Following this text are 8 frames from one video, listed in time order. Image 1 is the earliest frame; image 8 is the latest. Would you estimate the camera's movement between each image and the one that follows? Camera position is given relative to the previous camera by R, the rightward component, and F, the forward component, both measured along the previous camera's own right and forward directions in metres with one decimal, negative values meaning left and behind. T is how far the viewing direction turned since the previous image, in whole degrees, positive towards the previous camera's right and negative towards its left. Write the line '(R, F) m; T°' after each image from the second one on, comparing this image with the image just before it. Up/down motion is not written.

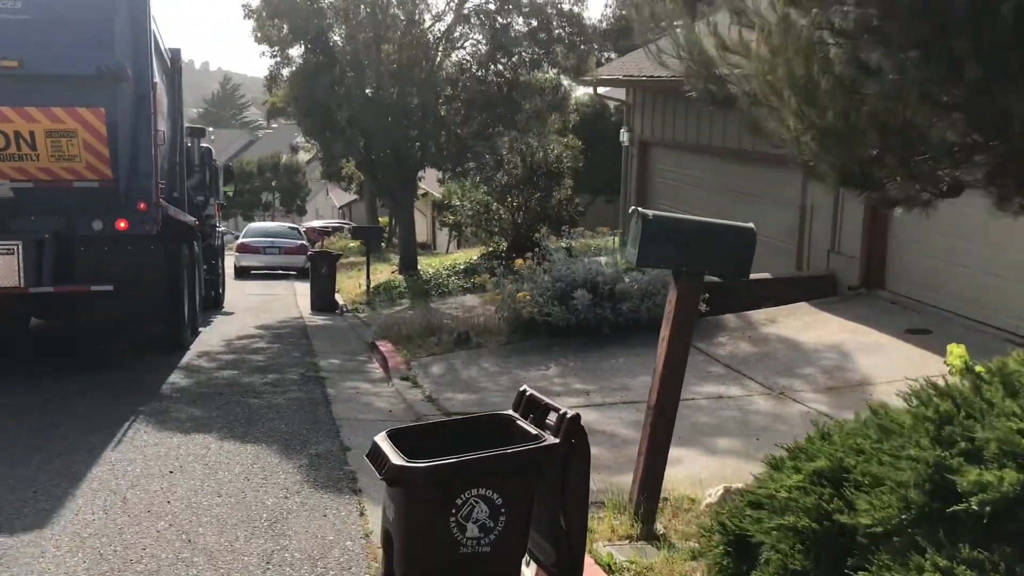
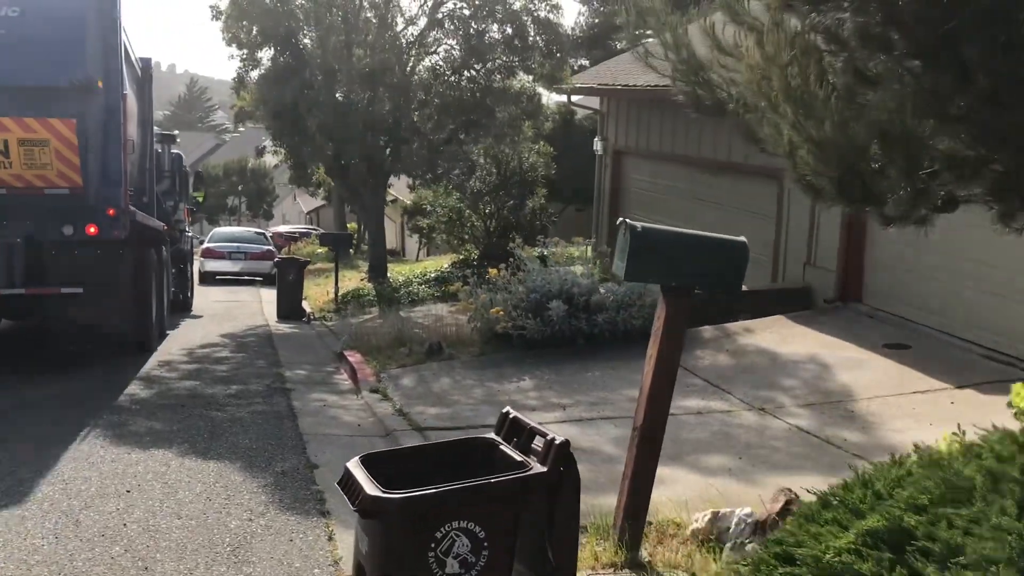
(-0.1, +0.2) m; +2°
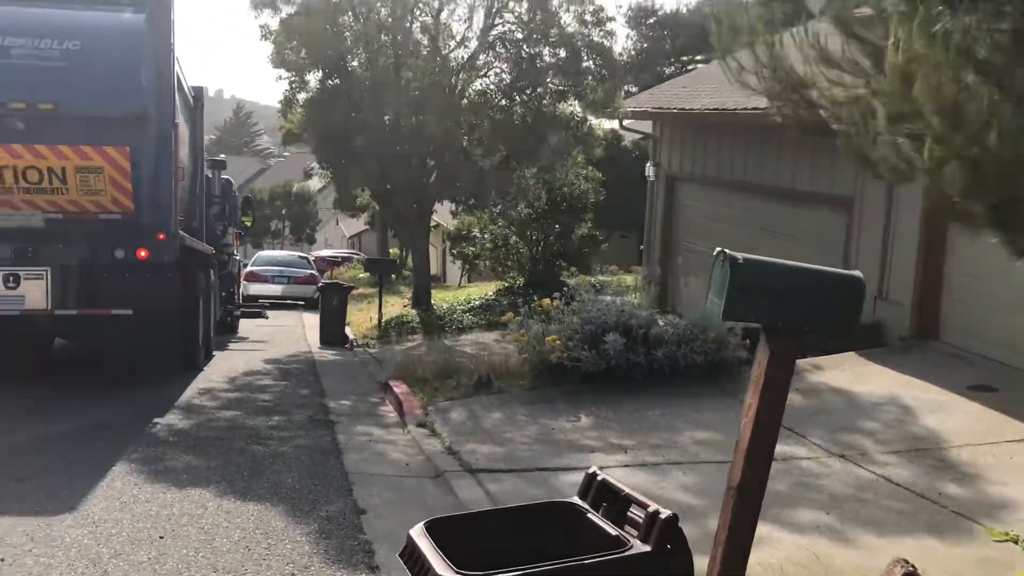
(-0.2, +0.5) m; -2°
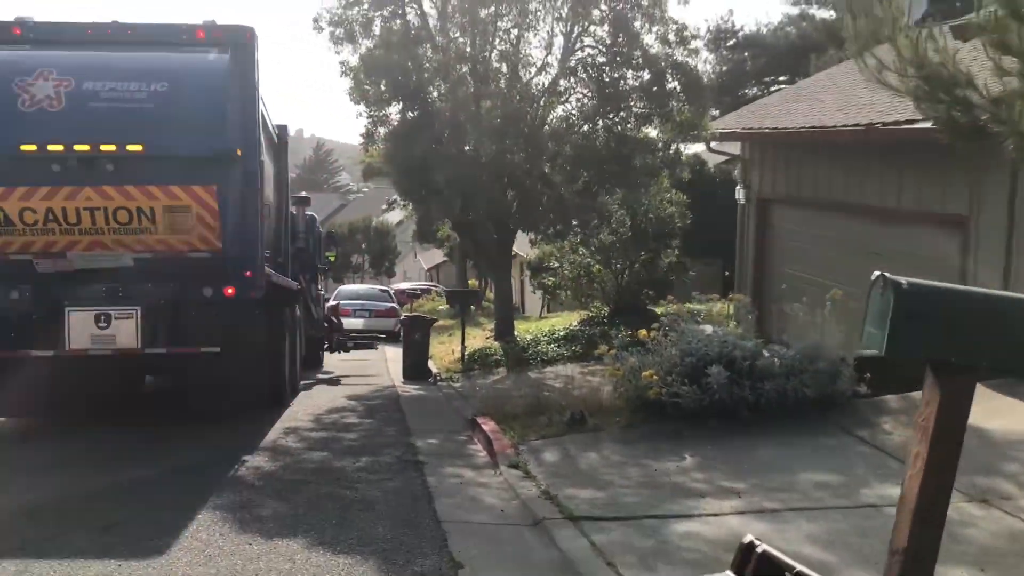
(-0.2, +0.4) m; -5°
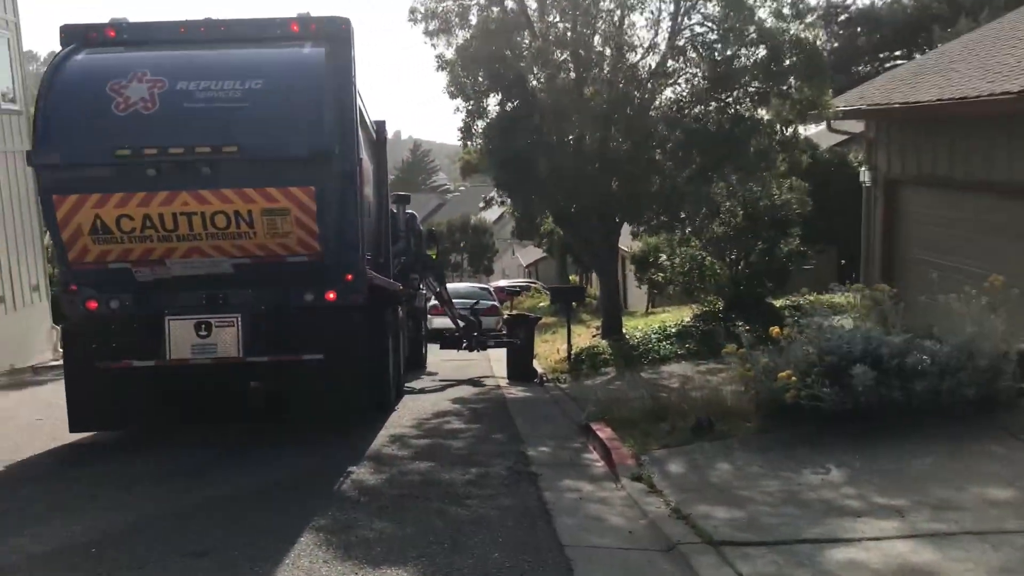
(-0.2, +0.6) m; -6°
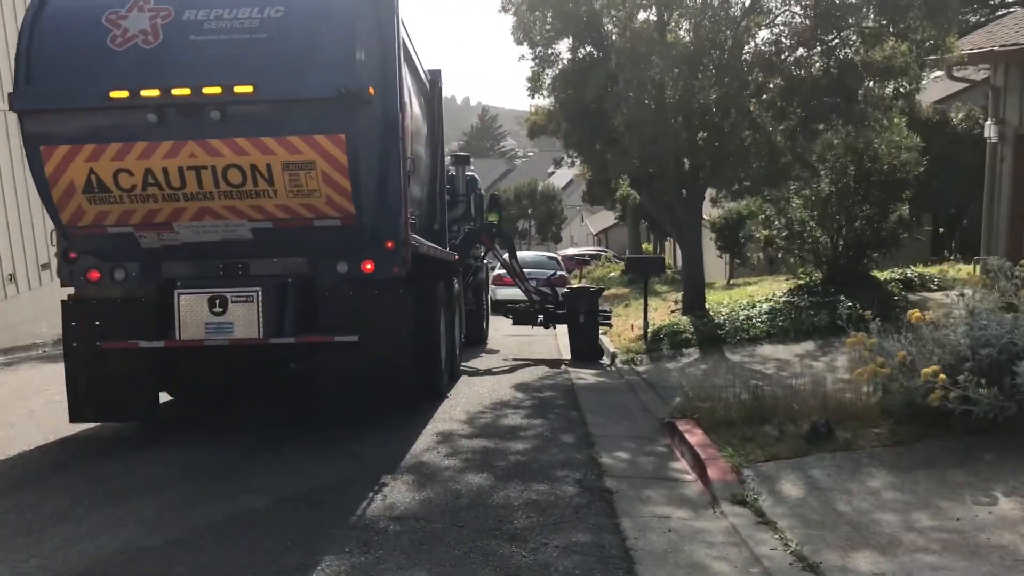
(0.0, +1.5) m; -4°
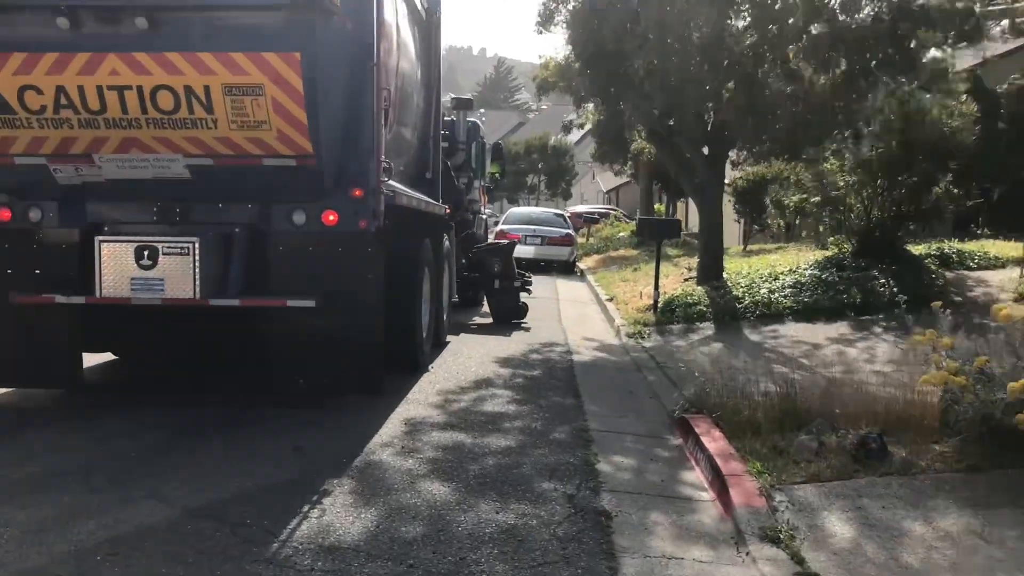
(+0.1, +1.3) m; 0°
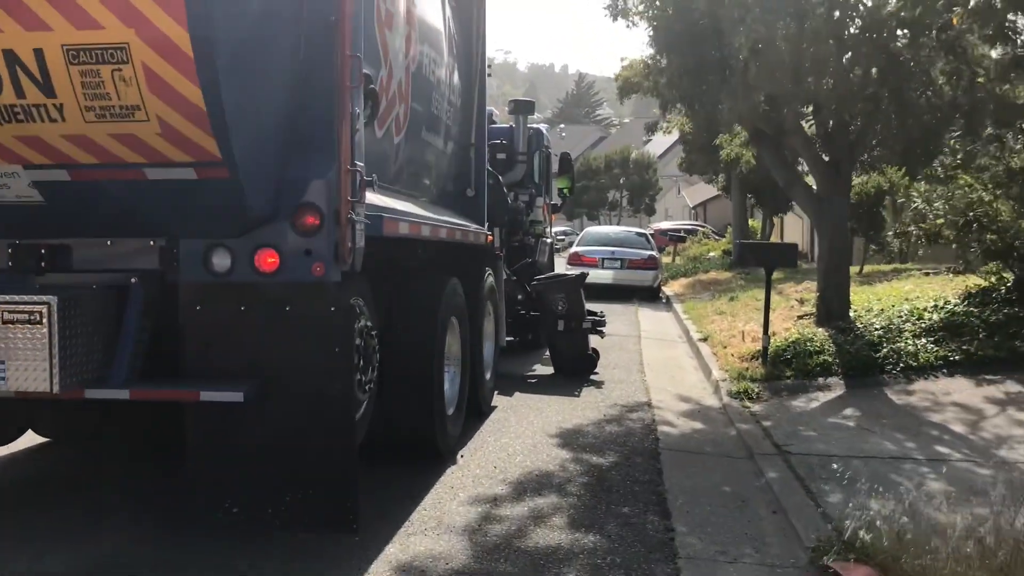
(+0.2, +2.4) m; -5°
